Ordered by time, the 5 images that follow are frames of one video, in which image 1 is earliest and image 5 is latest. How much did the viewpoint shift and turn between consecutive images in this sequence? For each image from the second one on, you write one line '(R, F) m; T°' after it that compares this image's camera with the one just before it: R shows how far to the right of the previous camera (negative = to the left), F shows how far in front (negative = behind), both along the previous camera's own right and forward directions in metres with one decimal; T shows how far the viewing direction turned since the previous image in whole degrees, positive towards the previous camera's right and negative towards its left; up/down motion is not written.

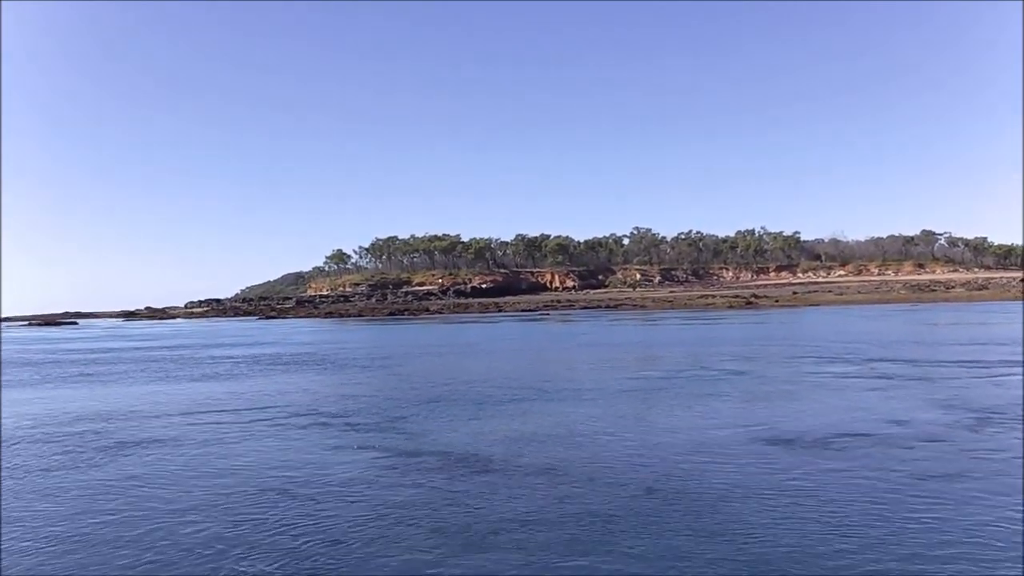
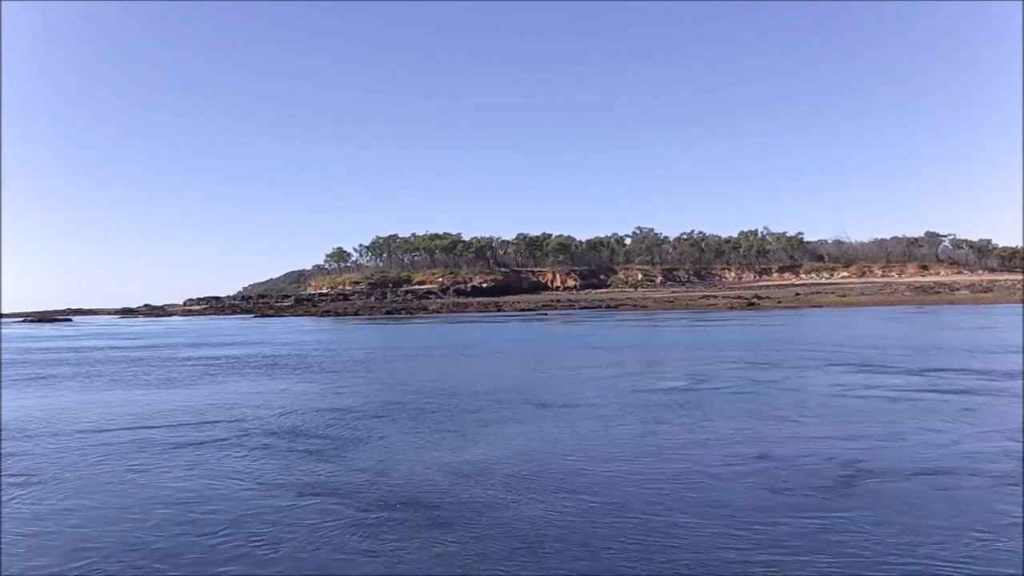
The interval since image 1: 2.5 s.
(+0.5, +2.1) m; 0°
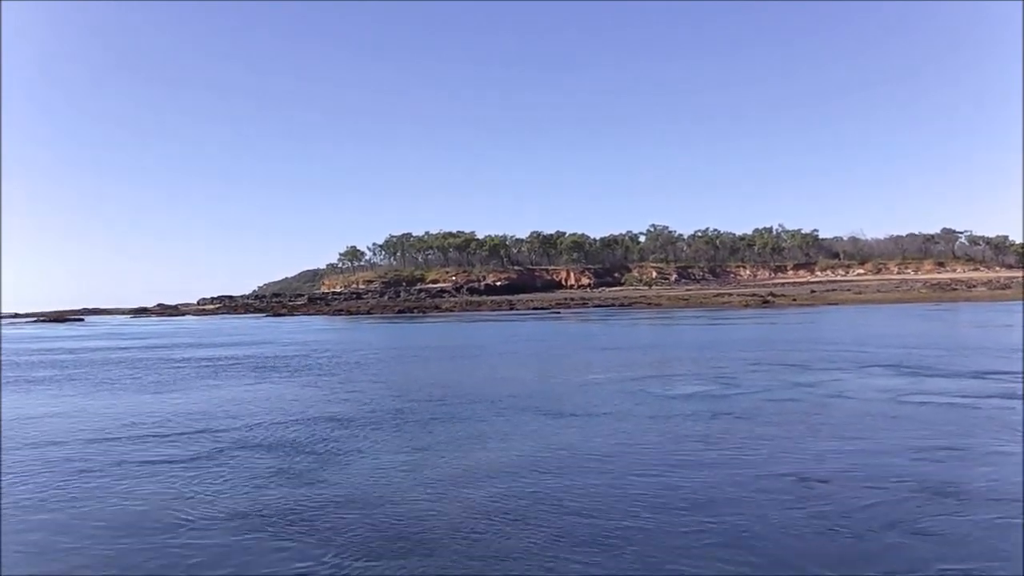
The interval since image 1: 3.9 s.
(-0.1, +1.7) m; -1°
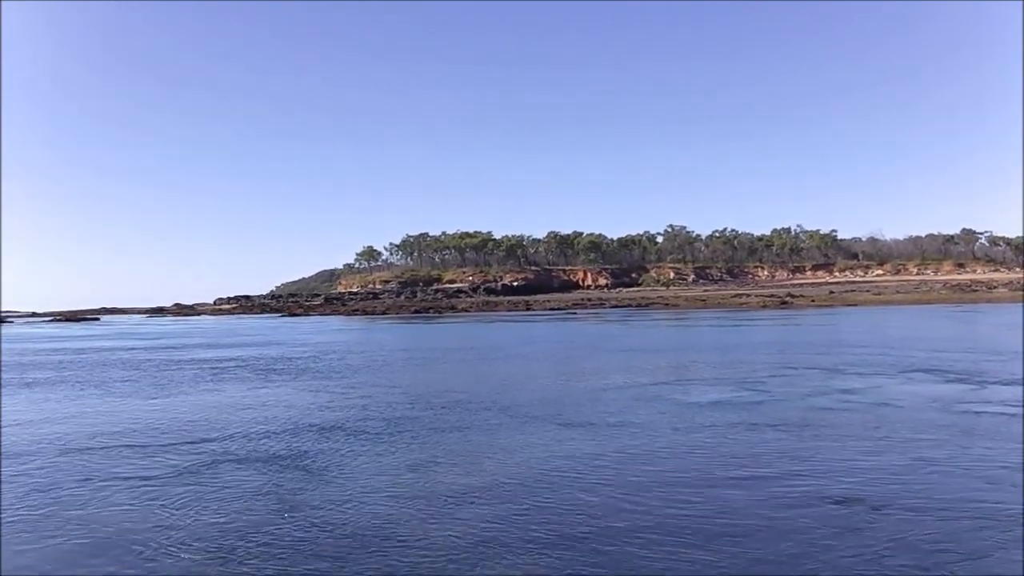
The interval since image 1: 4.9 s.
(-0.1, +1.7) m; -1°
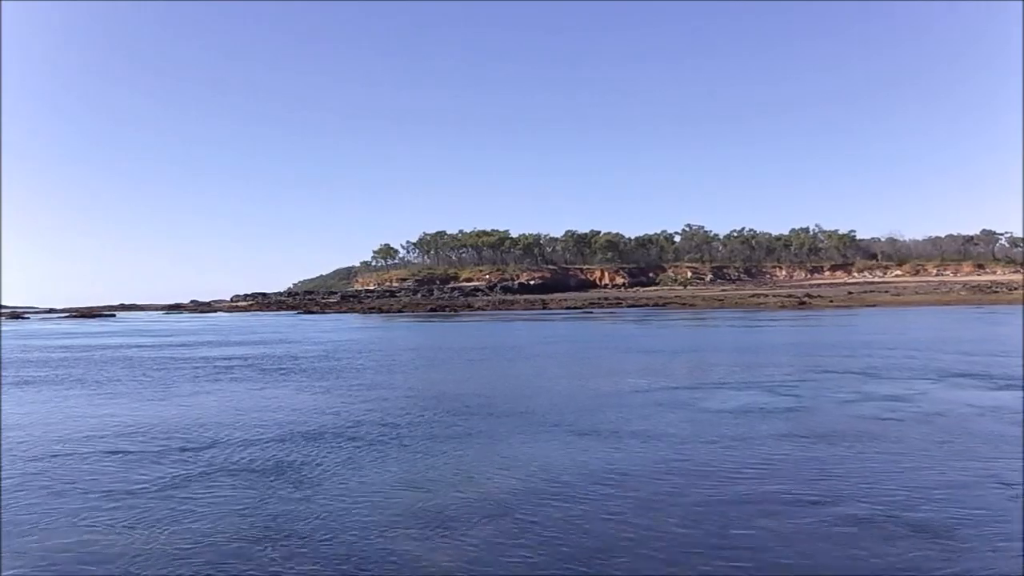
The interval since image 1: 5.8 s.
(0.0, +1.7) m; -1°
